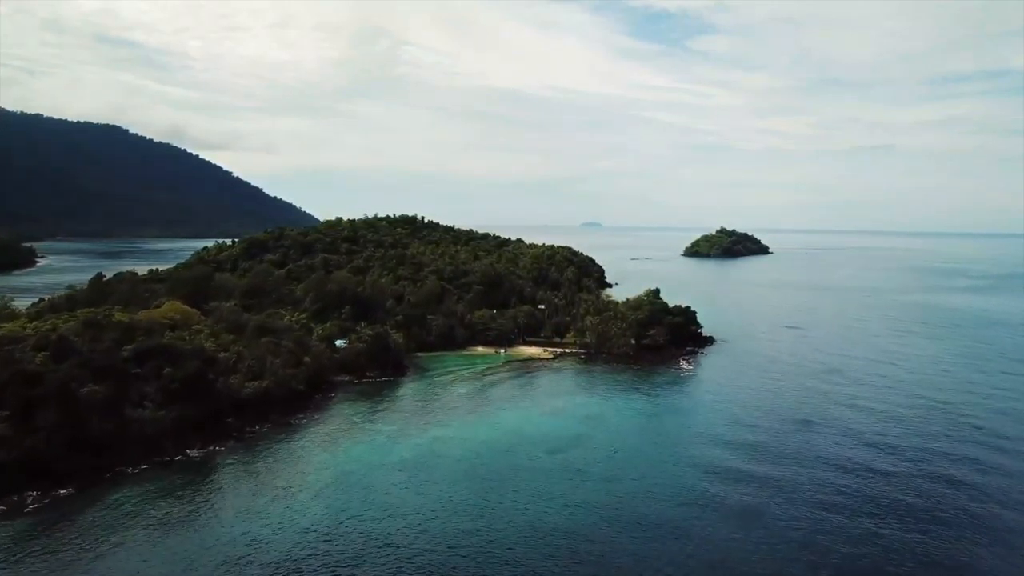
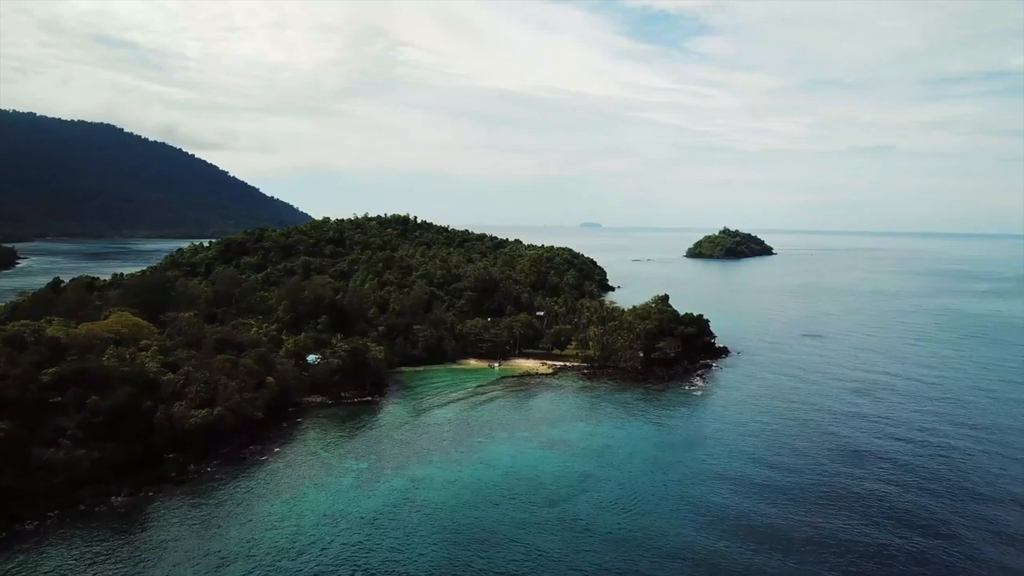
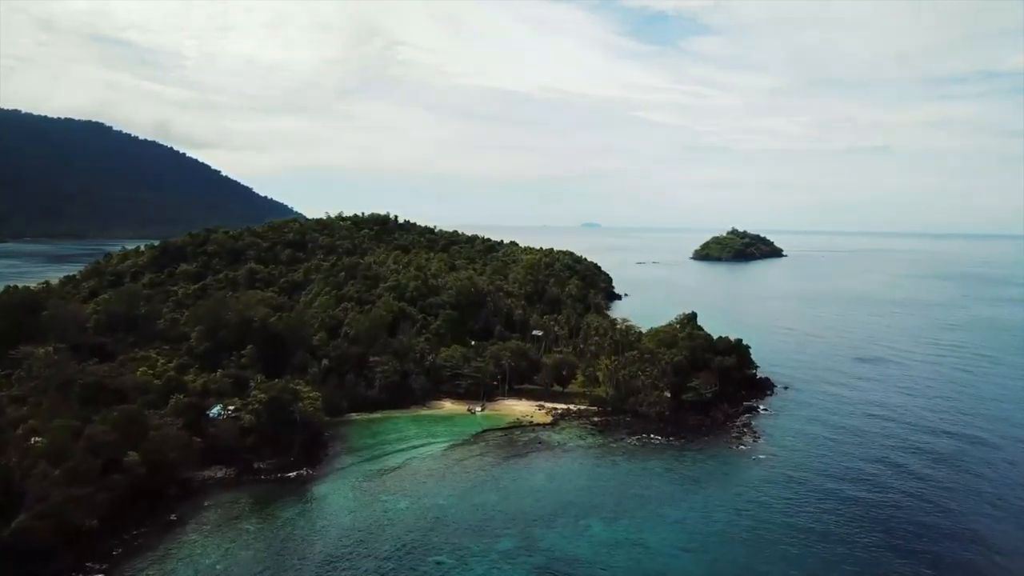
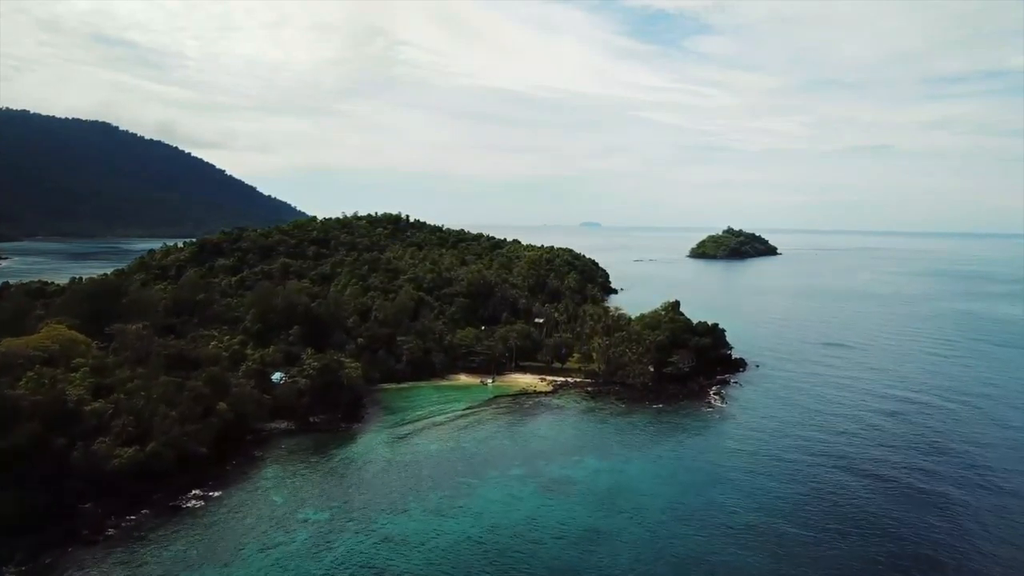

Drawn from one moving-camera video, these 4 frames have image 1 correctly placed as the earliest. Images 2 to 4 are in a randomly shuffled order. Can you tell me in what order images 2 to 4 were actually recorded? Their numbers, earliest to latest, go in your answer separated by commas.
2, 4, 3
